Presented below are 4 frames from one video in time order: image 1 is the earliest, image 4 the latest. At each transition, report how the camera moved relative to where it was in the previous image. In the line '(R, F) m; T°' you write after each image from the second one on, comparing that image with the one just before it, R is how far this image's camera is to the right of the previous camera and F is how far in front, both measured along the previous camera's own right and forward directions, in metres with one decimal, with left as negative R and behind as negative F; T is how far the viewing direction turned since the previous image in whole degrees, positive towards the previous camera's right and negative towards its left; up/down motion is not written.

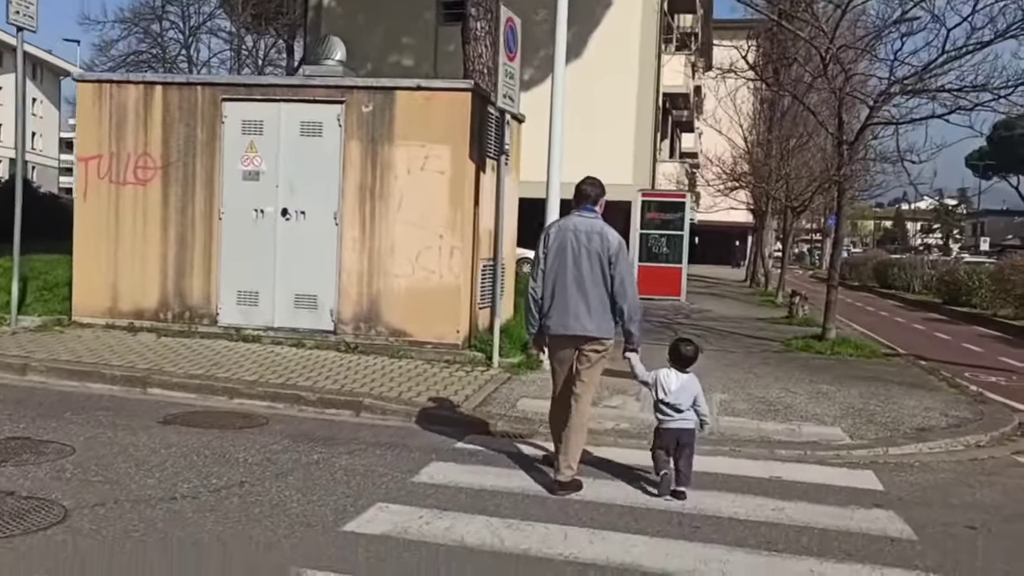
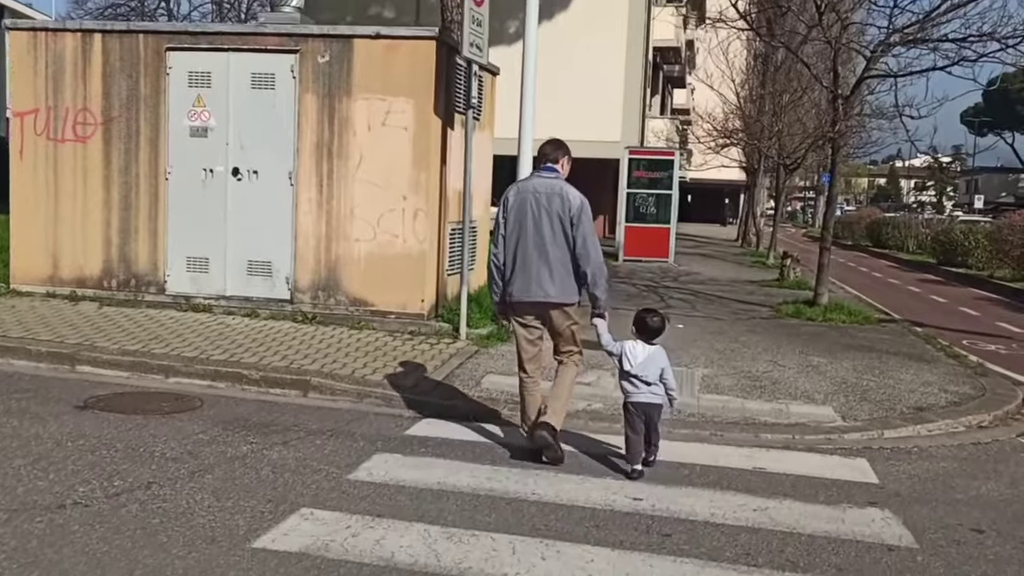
(+0.2, +0.7) m; 0°
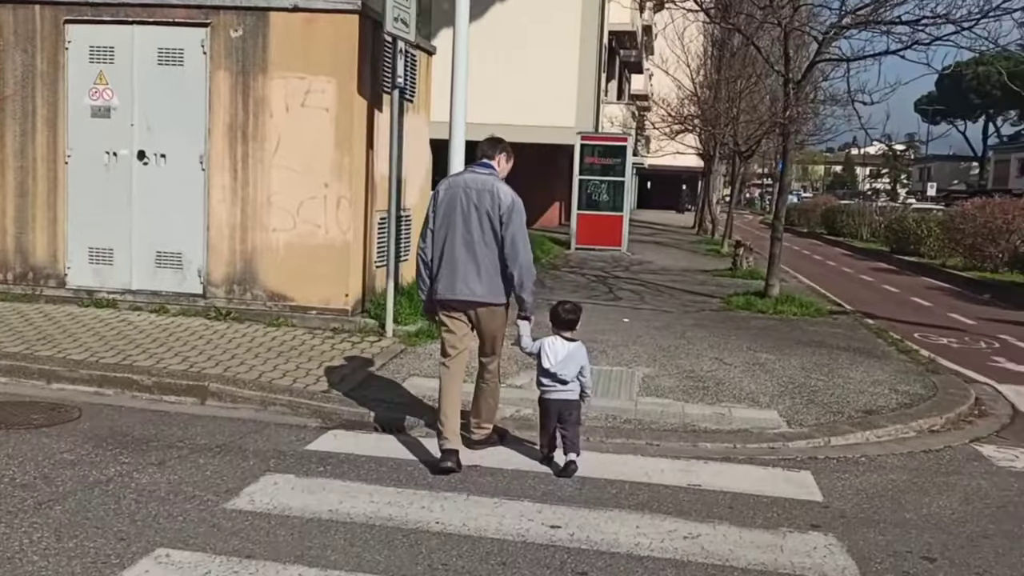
(+0.3, +0.6) m; +2°
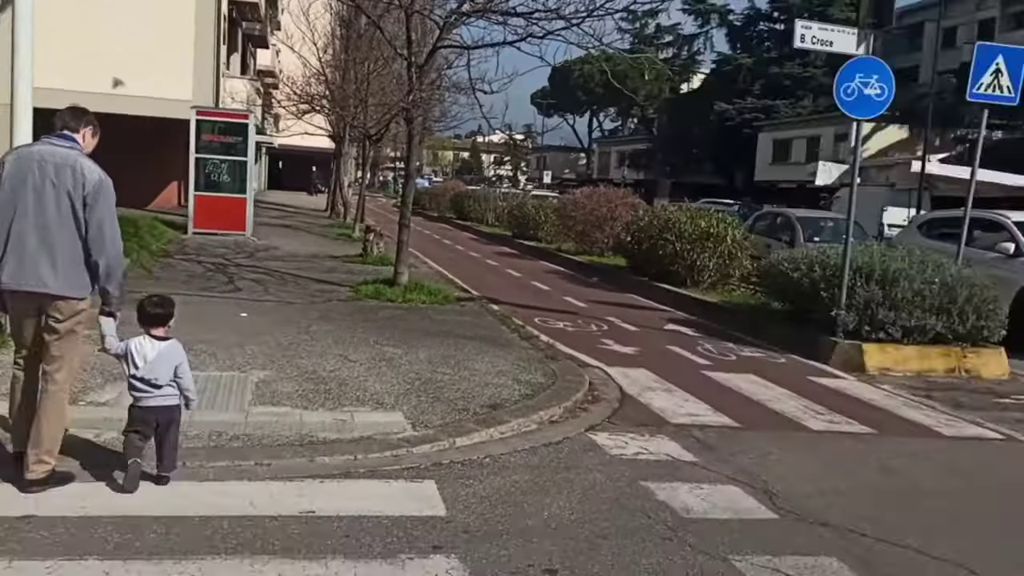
(+0.3, +0.6) m; +22°
